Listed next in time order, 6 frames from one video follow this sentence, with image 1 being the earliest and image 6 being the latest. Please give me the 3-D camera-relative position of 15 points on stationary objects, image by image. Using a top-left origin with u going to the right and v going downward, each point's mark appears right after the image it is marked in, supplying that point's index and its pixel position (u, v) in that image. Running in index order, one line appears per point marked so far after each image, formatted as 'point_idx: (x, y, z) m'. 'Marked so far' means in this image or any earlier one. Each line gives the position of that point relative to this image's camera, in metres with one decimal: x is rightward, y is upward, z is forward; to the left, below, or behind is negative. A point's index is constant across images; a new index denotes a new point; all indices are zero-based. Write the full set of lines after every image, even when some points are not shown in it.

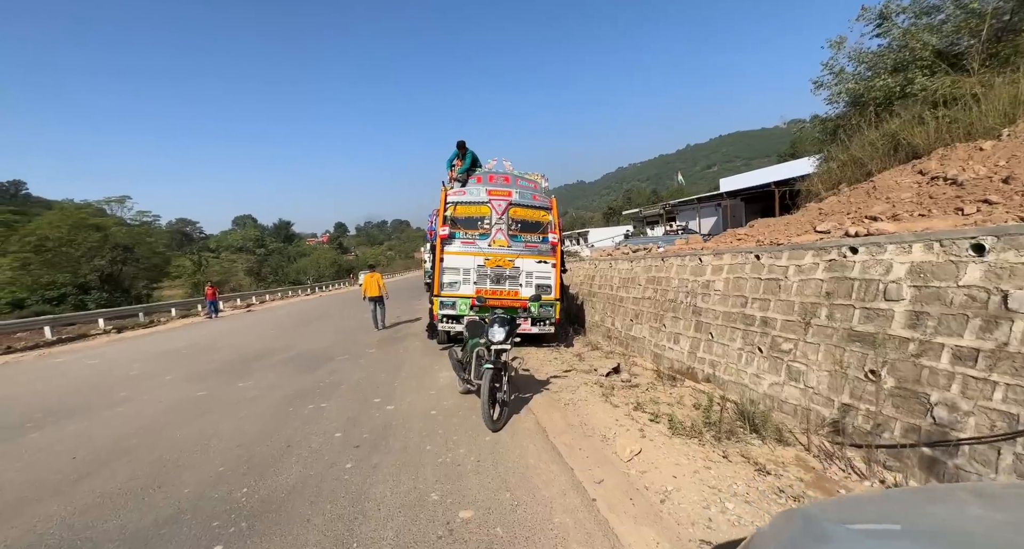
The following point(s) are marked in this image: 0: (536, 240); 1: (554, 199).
0: (+0.5, +0.7, +8.5) m
1: (+0.8, +1.6, +8.9) m
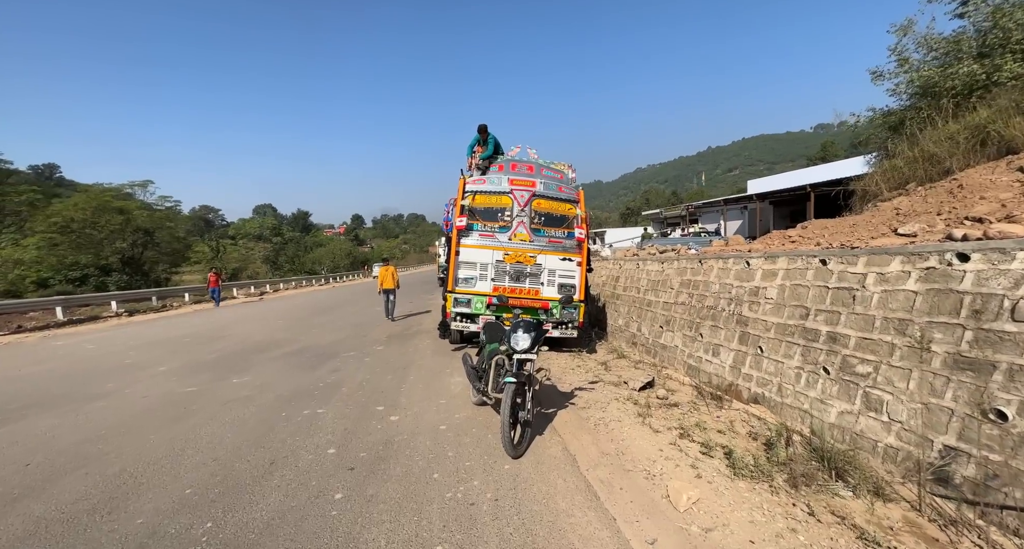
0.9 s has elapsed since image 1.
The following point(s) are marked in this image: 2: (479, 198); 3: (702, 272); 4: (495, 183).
0: (+0.9, +0.7, +7.8) m
1: (+1.3, +1.6, +8.2) m
2: (-0.6, +1.4, +7.9) m
3: (+3.2, 0.0, +7.4) m
4: (-0.3, +1.7, +7.9) m
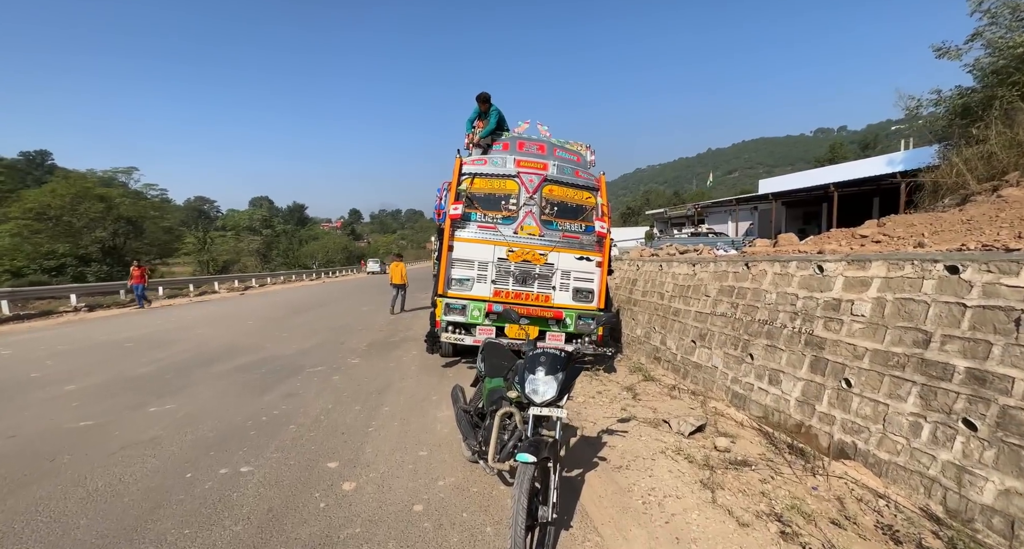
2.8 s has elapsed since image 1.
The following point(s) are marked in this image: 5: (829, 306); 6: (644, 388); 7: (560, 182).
0: (+0.9, +0.7, +6.5) m
1: (+1.4, +1.5, +6.8) m
2: (-0.5, +1.4, +6.5) m
3: (+3.3, -0.1, +6.1) m
4: (-0.2, +1.6, +6.5) m
5: (+3.3, -0.3, +4.6) m
6: (+1.8, -1.5, +5.9) m
7: (+0.7, +1.4, +6.6) m
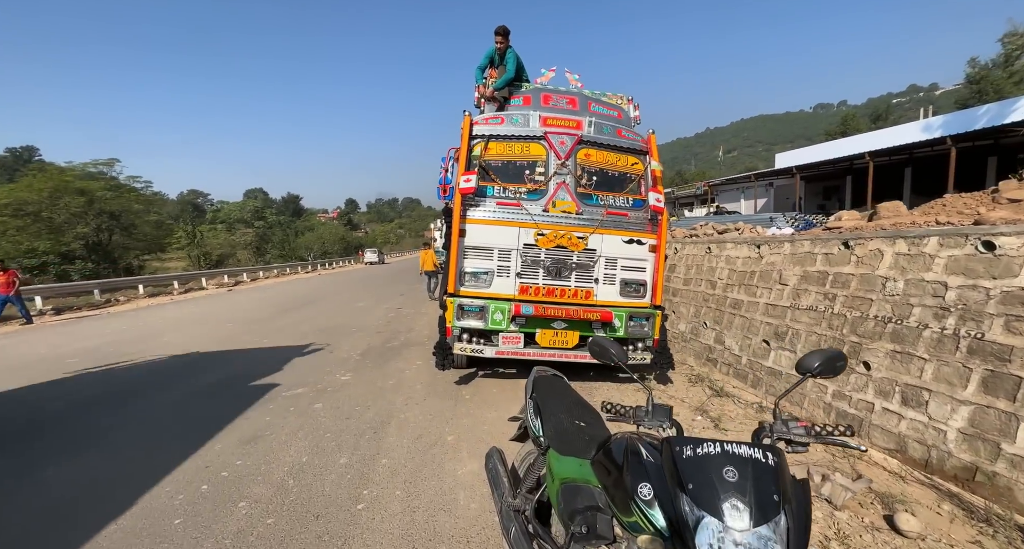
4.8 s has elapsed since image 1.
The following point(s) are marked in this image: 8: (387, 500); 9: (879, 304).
0: (+1.3, +0.8, +5.0) m
1: (+1.7, +1.7, +5.3) m
2: (-0.2, +1.5, +5.0) m
3: (+3.6, +0.1, +4.7) m
4: (+0.1, +1.8, +5.1) m
5: (+3.7, -0.2, +3.2) m
6: (+2.1, -1.4, +4.5) m
7: (+1.0, +1.5, +5.1) m
8: (-0.8, -1.4, +2.8) m
9: (+3.6, -0.3, +4.3) m
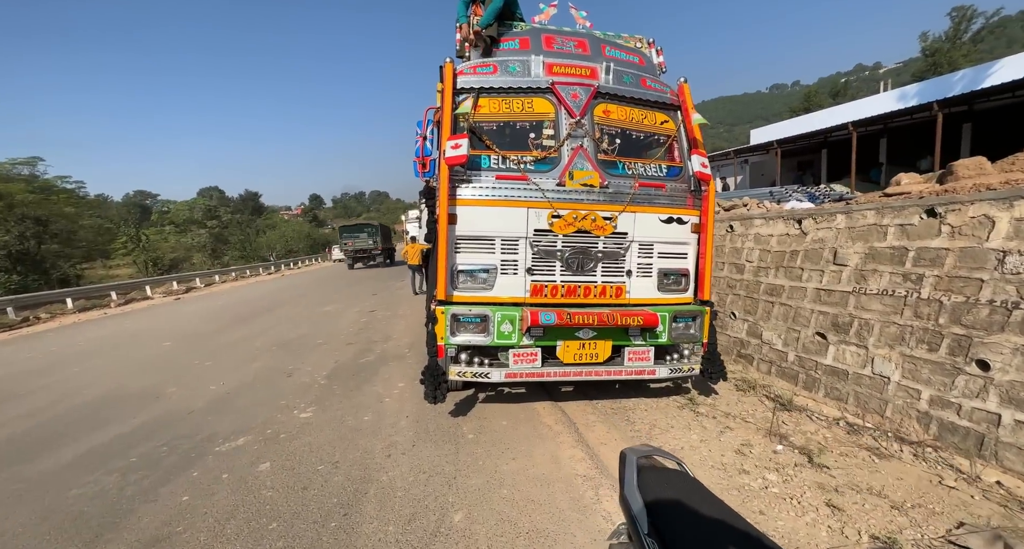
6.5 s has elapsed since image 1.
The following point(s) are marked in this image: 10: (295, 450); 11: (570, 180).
0: (+1.3, +0.9, +3.9) m
1: (+1.6, +1.8, +4.2) m
2: (-0.2, +1.5, +3.8) m
3: (+3.7, +0.3, +3.7) m
4: (0.0, +1.8, +3.9) m
5: (+3.8, 0.0, +2.3) m
6: (+2.3, -1.2, +3.5) m
7: (+1.0, +1.6, +4.0) m
8: (-0.5, -1.5, +1.6) m
9: (+3.7, -0.1, +3.3) m
10: (-1.7, -1.4, +3.4) m
11: (+0.5, +0.8, +3.7) m
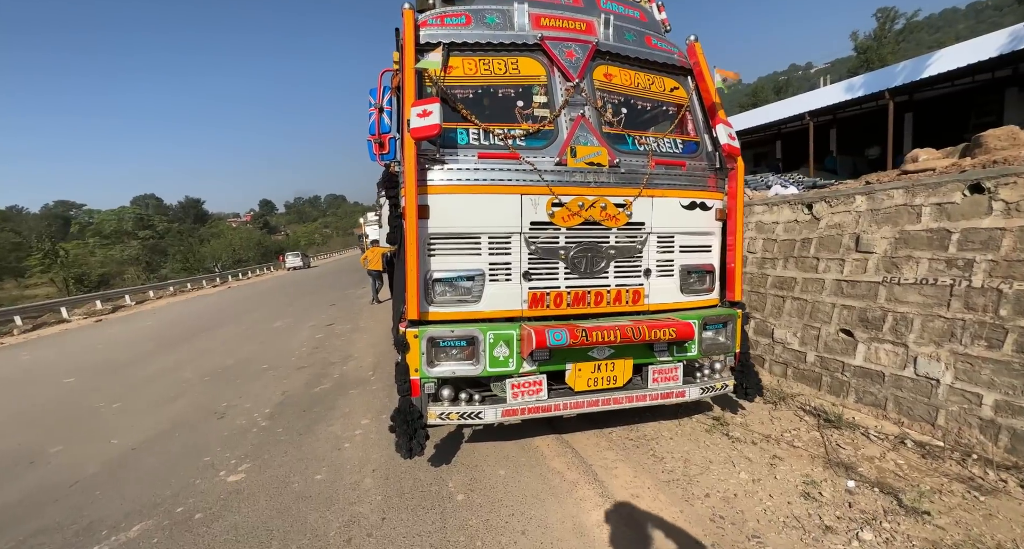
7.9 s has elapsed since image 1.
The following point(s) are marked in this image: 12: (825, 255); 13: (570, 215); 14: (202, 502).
0: (+1.1, +0.9, +3.2) m
1: (+1.4, +1.9, +3.6) m
2: (-0.4, +1.4, +3.0) m
3: (+3.6, +0.5, +3.2) m
4: (-0.1, +1.8, +3.1) m
5: (+3.9, +0.1, +1.8) m
6: (+2.3, -1.2, +2.9) m
7: (+0.8, +1.6, +3.3) m
8: (-0.3, -1.5, +0.8) m
9: (+3.6, 0.0, +2.8) m
10: (-1.6, -1.5, +2.4) m
11: (+0.4, +0.8, +2.9) m
12: (+3.2, +0.2, +4.4) m
13: (+0.4, +0.4, +2.8) m
14: (-2.0, -1.5, +2.8) m
